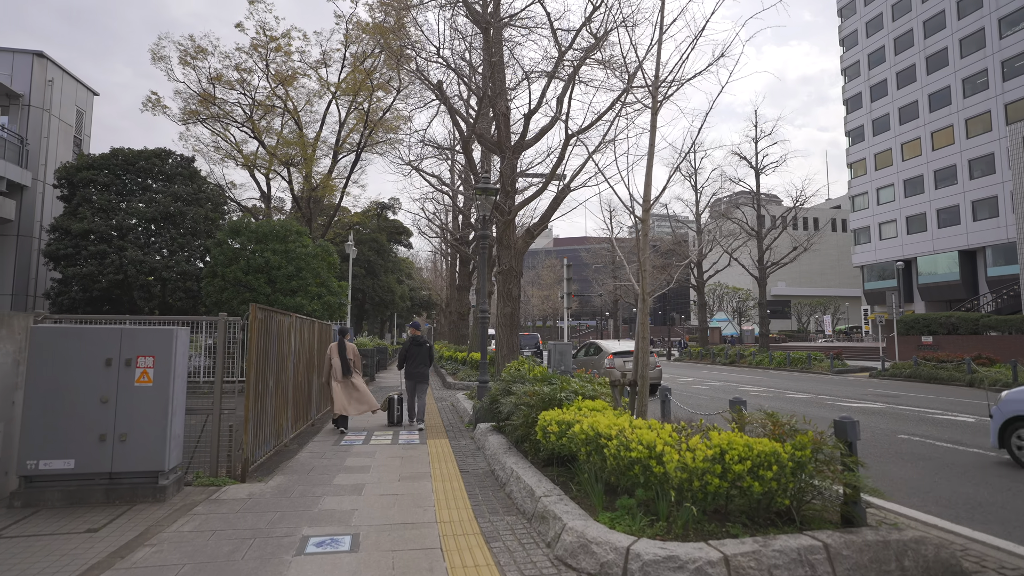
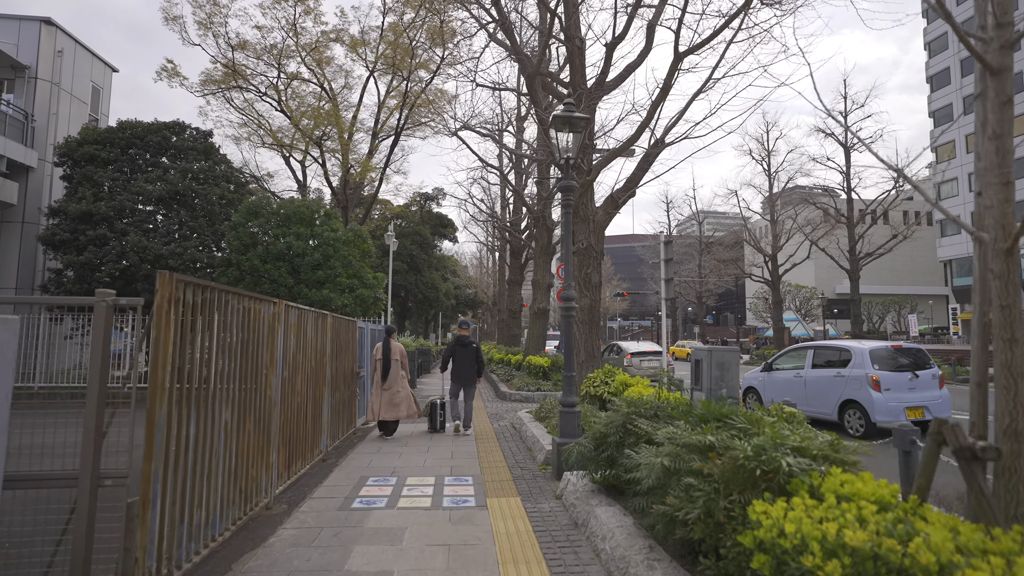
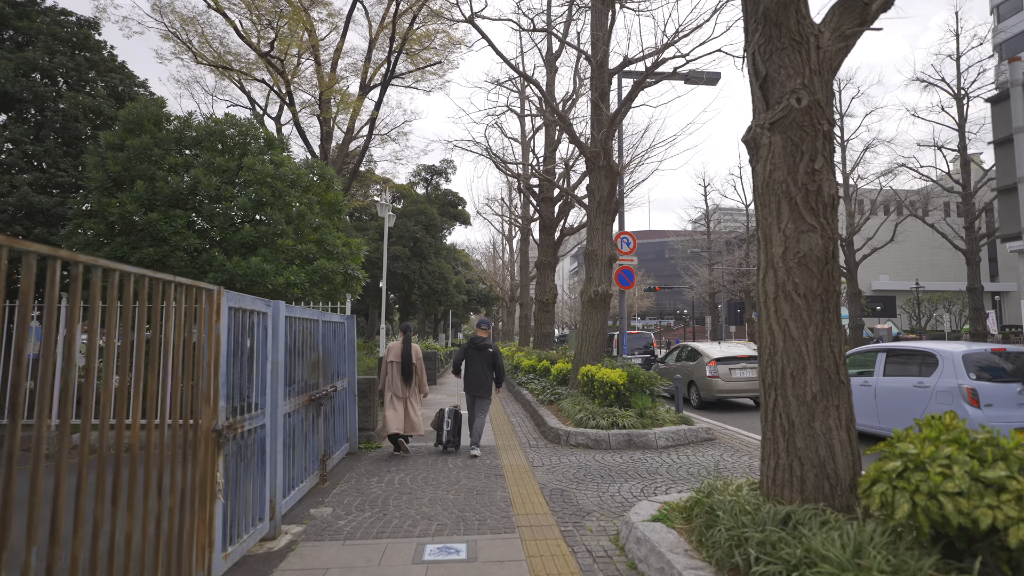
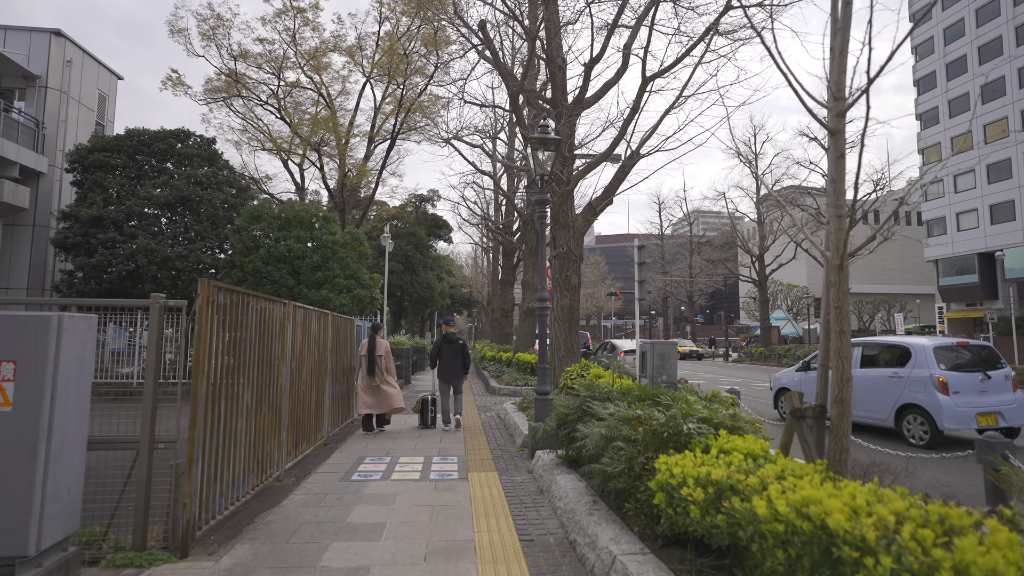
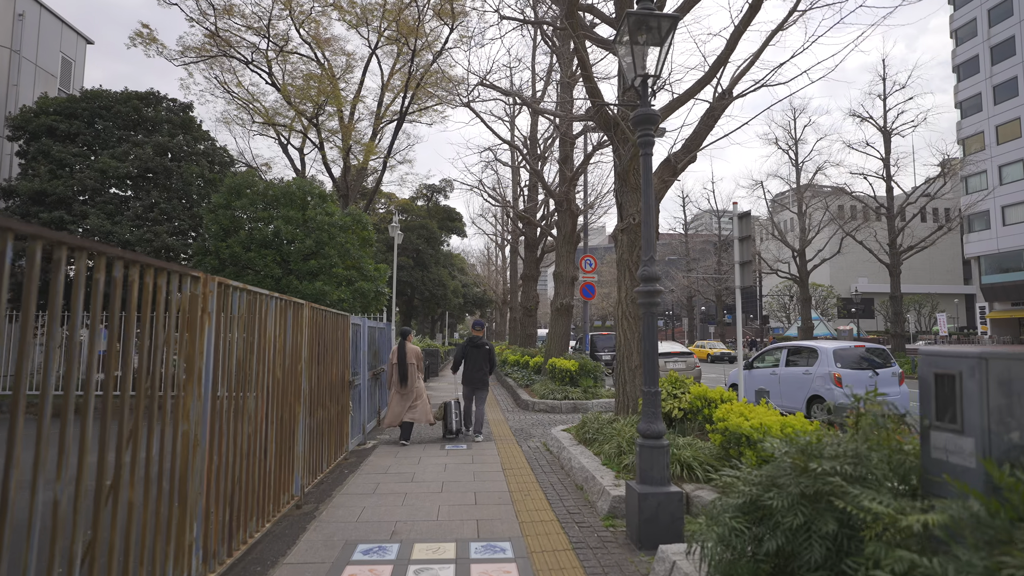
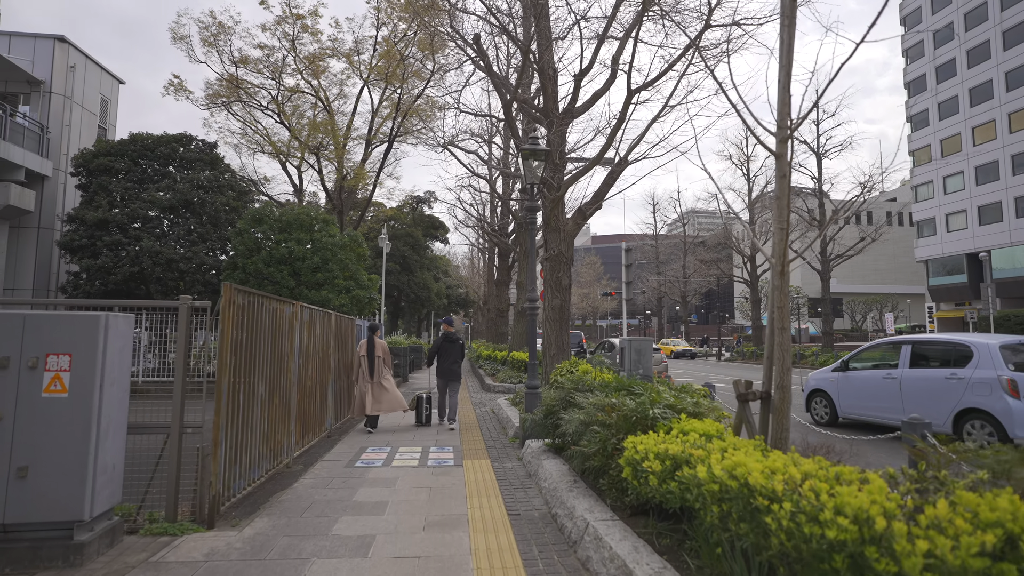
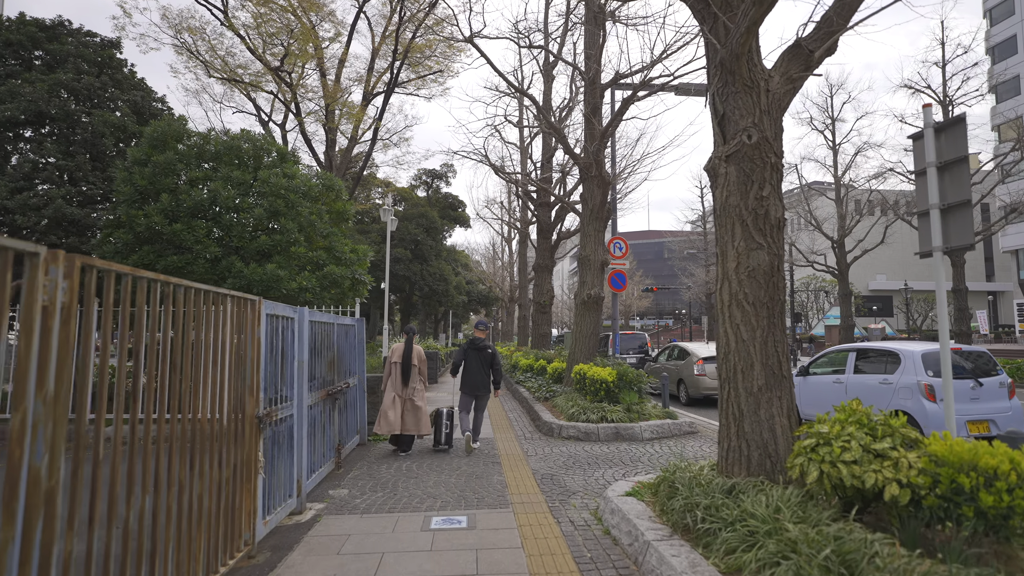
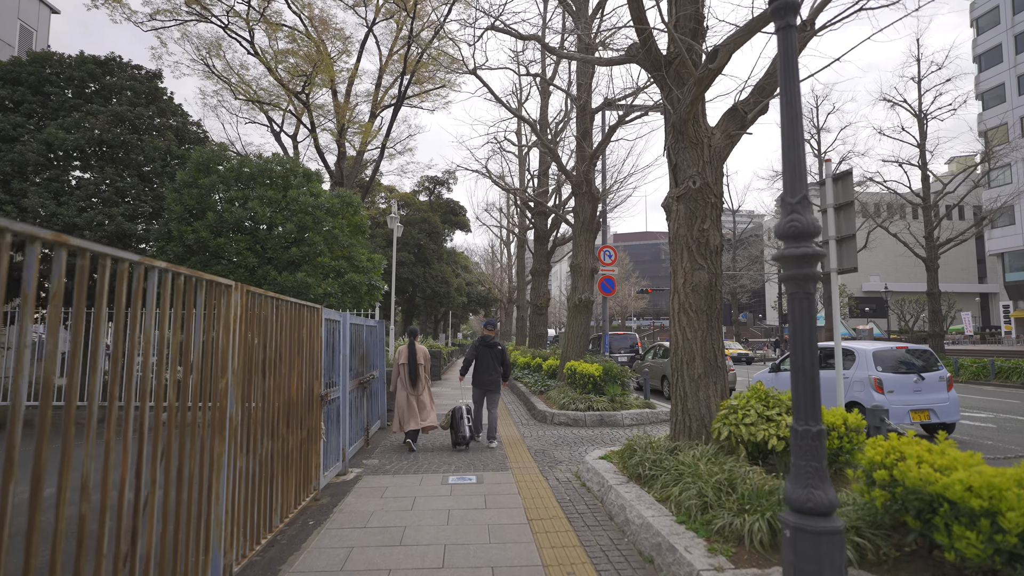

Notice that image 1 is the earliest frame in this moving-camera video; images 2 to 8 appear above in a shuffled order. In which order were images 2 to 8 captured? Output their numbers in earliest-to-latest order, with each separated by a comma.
6, 4, 2, 5, 8, 7, 3
